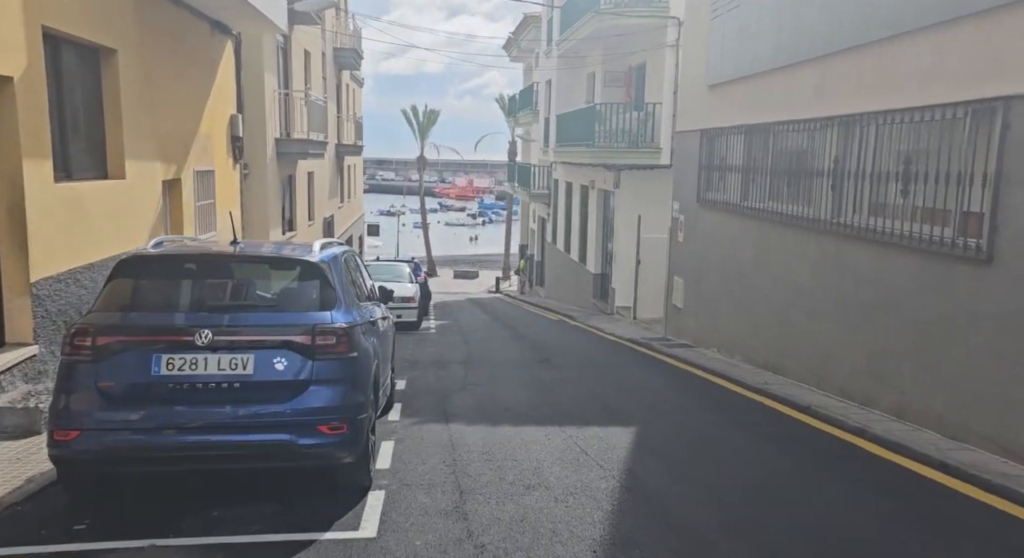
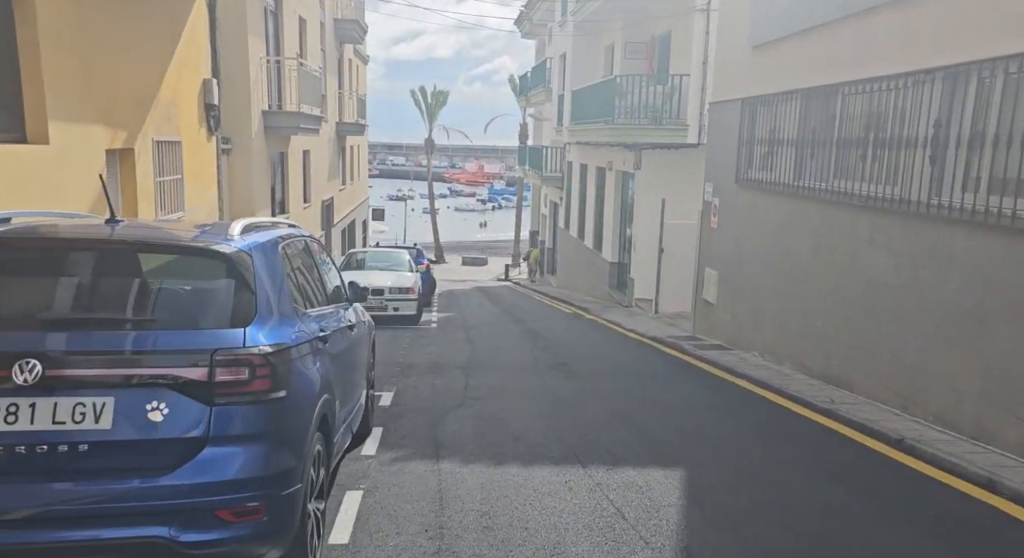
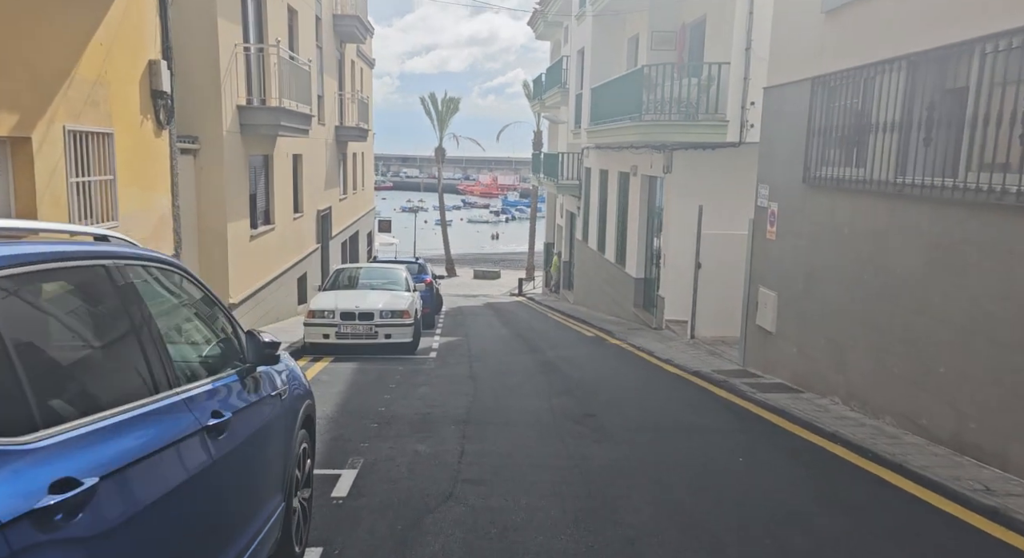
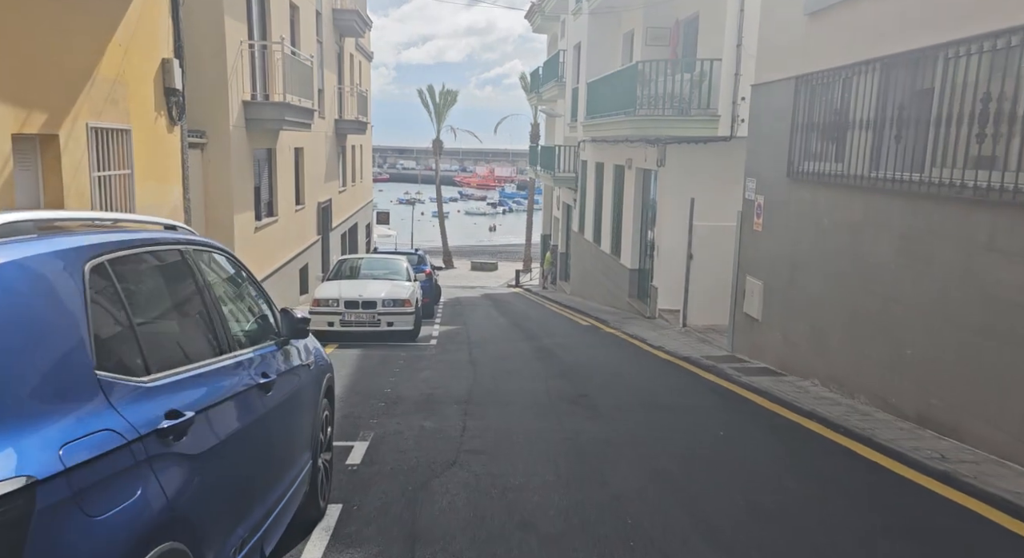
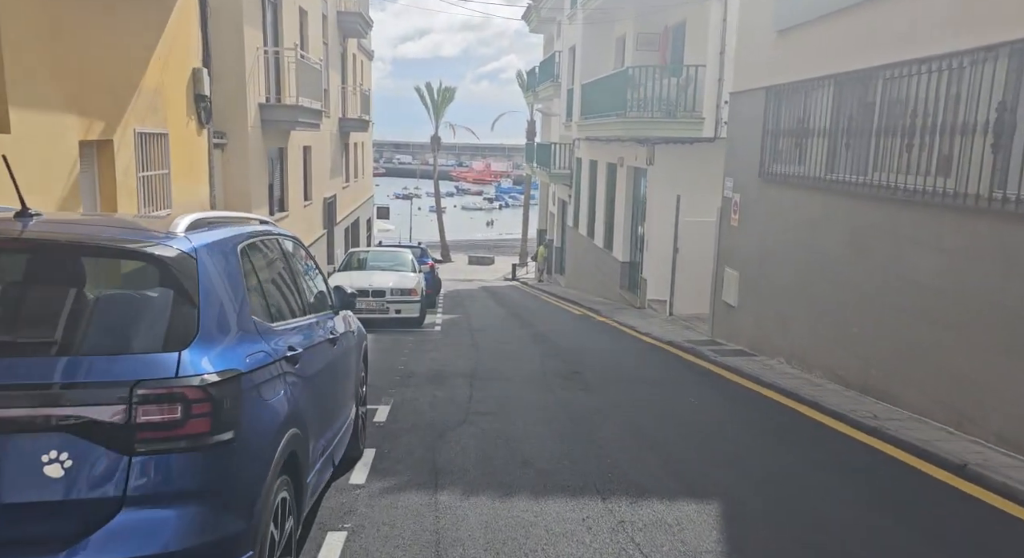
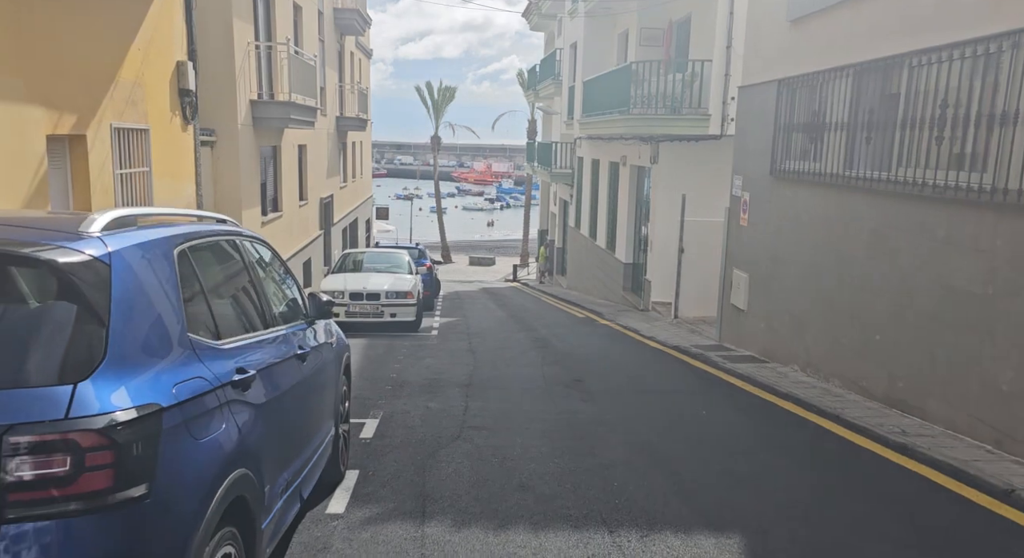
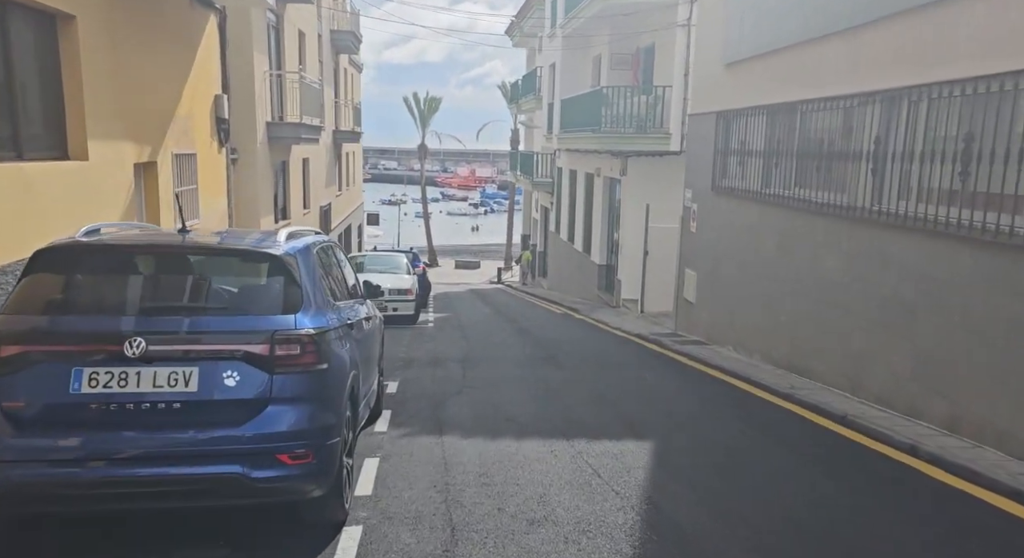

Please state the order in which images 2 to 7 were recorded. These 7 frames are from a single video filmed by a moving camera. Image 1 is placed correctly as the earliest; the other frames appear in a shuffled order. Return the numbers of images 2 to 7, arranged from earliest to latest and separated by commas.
7, 2, 5, 6, 4, 3
